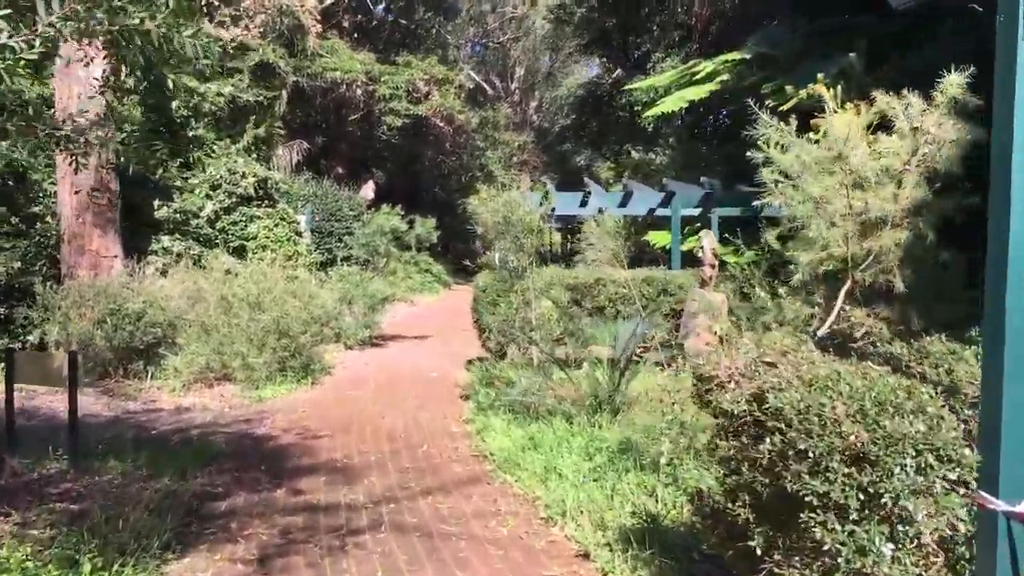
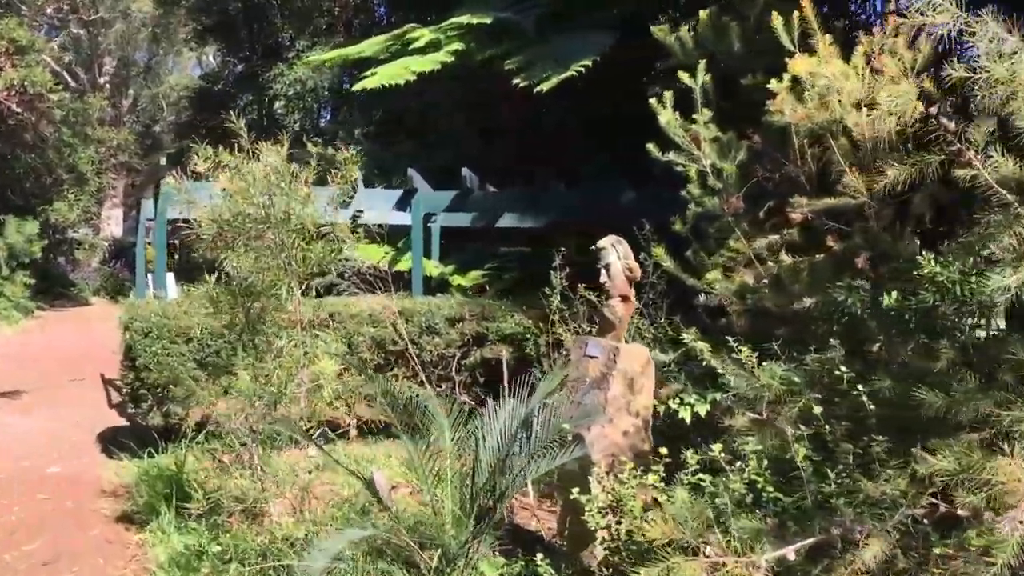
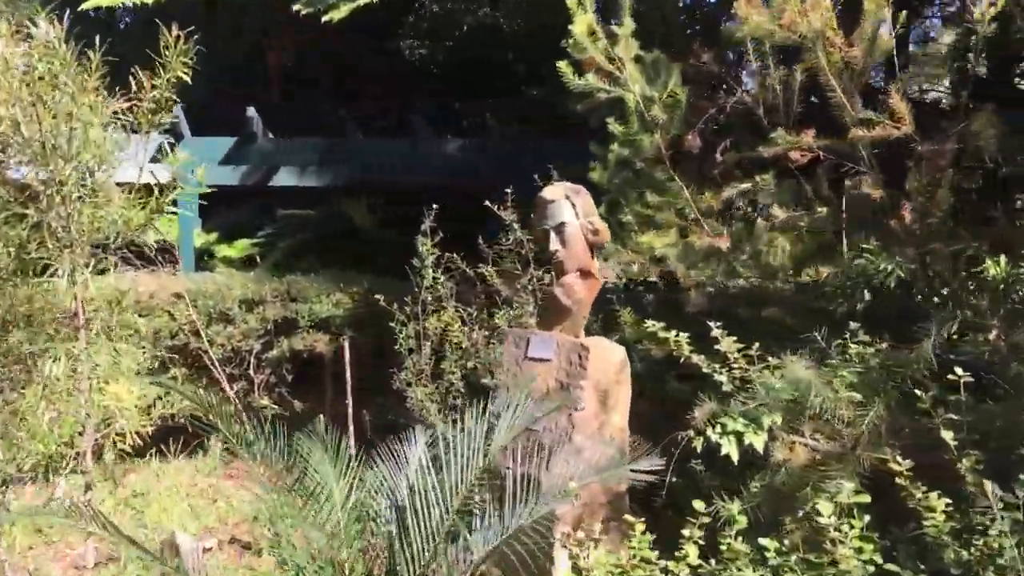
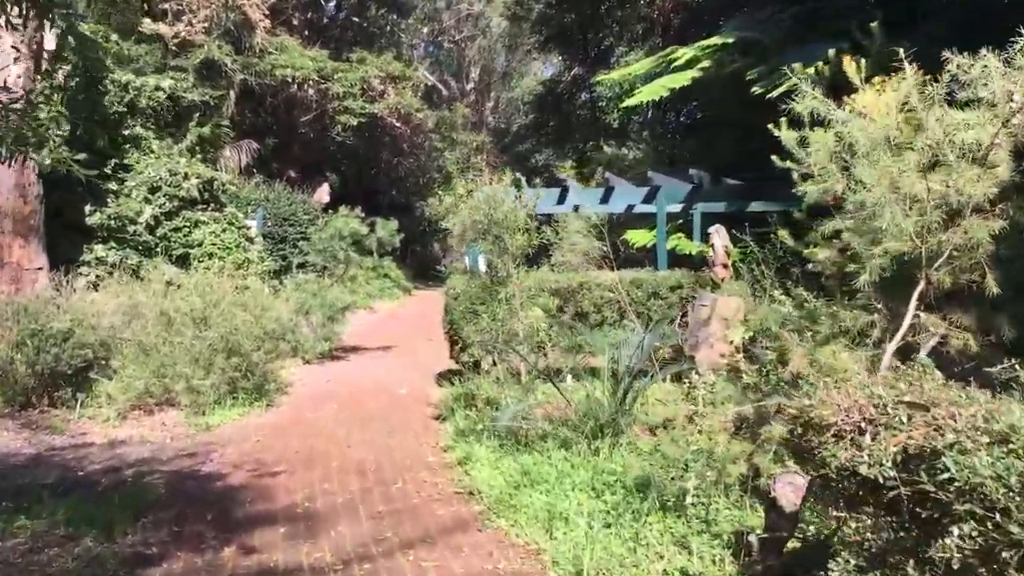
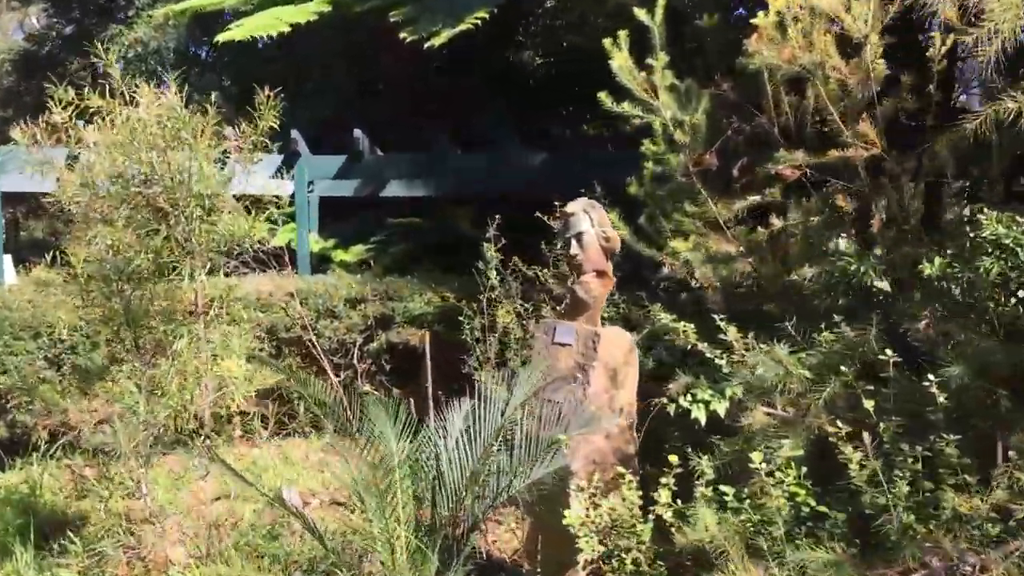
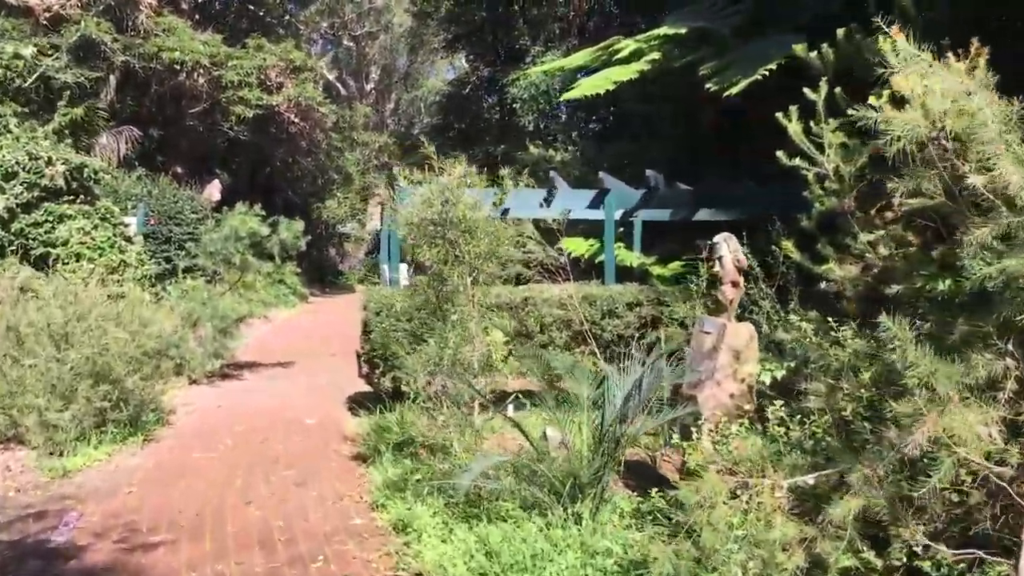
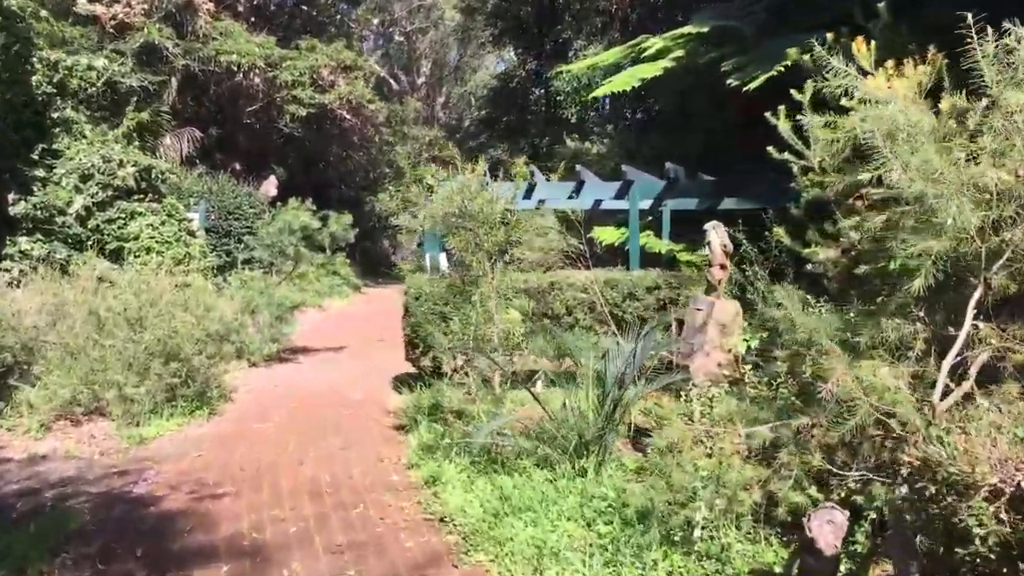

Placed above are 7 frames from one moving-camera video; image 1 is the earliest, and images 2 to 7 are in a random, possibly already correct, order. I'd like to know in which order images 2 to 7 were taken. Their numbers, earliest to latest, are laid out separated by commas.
4, 7, 6, 2, 5, 3
